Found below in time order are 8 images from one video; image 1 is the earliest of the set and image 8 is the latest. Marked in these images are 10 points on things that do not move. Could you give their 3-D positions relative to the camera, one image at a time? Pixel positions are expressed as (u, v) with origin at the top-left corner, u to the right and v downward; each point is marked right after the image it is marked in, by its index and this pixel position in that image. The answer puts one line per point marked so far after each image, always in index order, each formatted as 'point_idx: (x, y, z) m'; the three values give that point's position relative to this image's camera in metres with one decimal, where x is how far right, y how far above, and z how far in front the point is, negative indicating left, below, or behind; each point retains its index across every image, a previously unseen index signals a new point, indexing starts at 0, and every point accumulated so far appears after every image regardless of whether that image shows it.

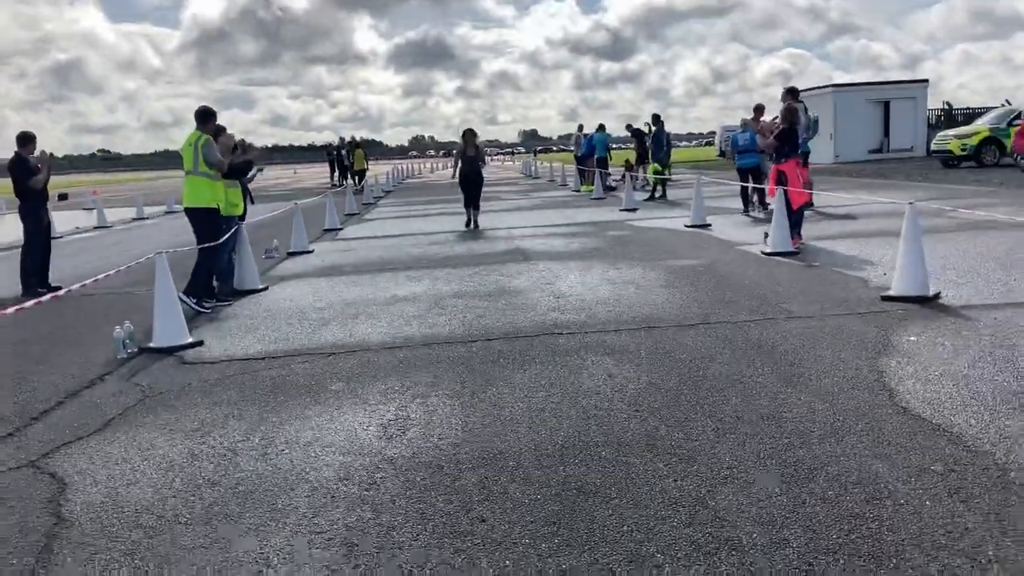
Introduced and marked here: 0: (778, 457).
0: (+1.1, -0.7, +3.8) m
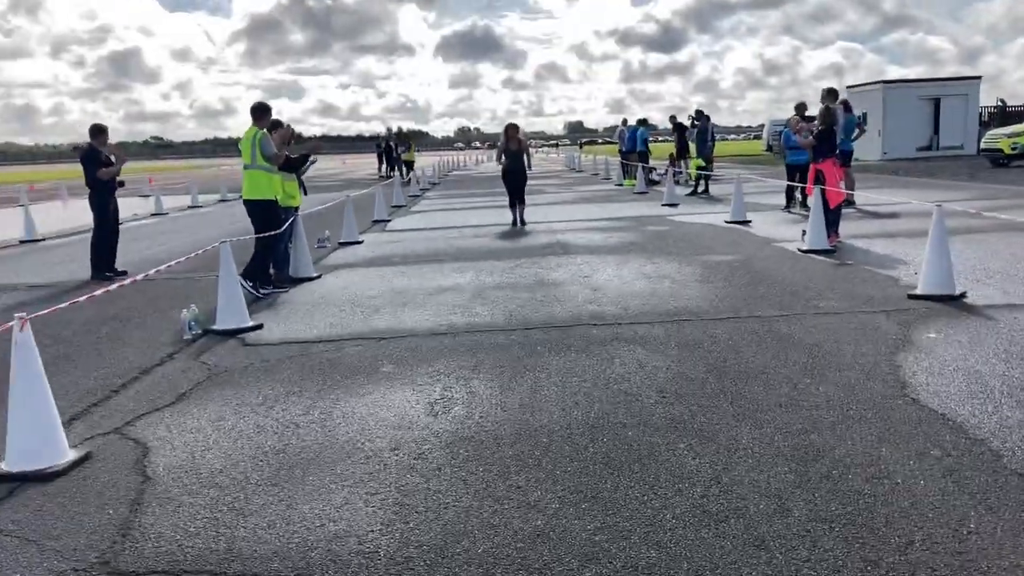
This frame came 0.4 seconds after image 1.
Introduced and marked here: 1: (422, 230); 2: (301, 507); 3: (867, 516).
0: (+1.3, -0.7, +4.1) m
1: (-1.5, +1.0, +15.2) m
2: (-0.8, -0.9, +3.6) m
3: (+1.3, -0.8, +3.3) m
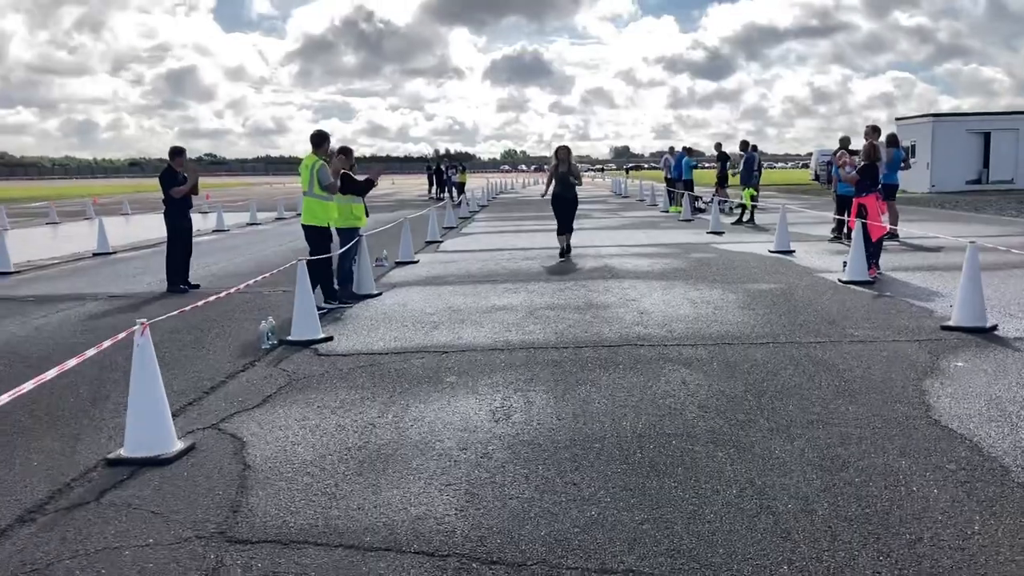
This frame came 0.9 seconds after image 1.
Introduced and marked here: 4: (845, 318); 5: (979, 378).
0: (+1.5, -0.8, +4.5) m
1: (-0.7, +0.6, +15.8) m
2: (-0.6, -0.9, +4.2) m
3: (+1.5, -0.9, +3.7) m
4: (+3.0, -0.3, +8.3) m
5: (+3.0, -0.6, +5.9) m
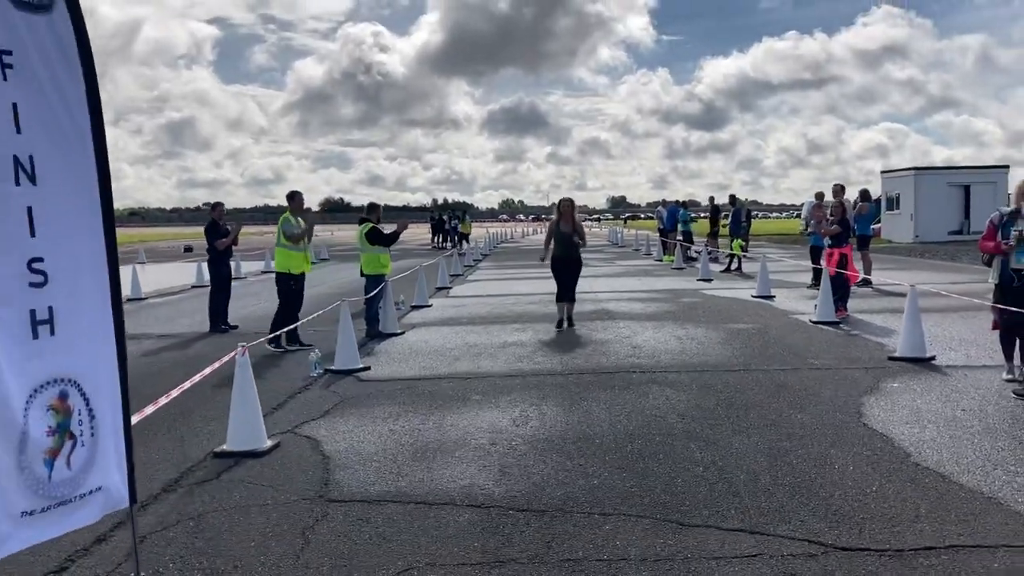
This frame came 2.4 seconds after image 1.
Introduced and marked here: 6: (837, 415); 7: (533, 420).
0: (+1.7, -1.0, +5.9) m
1: (-0.6, -0.2, +17.2) m
2: (-0.4, -1.1, +5.5) m
3: (+1.7, -1.1, +5.1) m
4: (+3.2, -0.7, +9.7) m
5: (+3.2, -0.9, +7.3) m
6: (+2.4, -0.9, +6.6) m
7: (+0.2, -1.0, +6.8) m
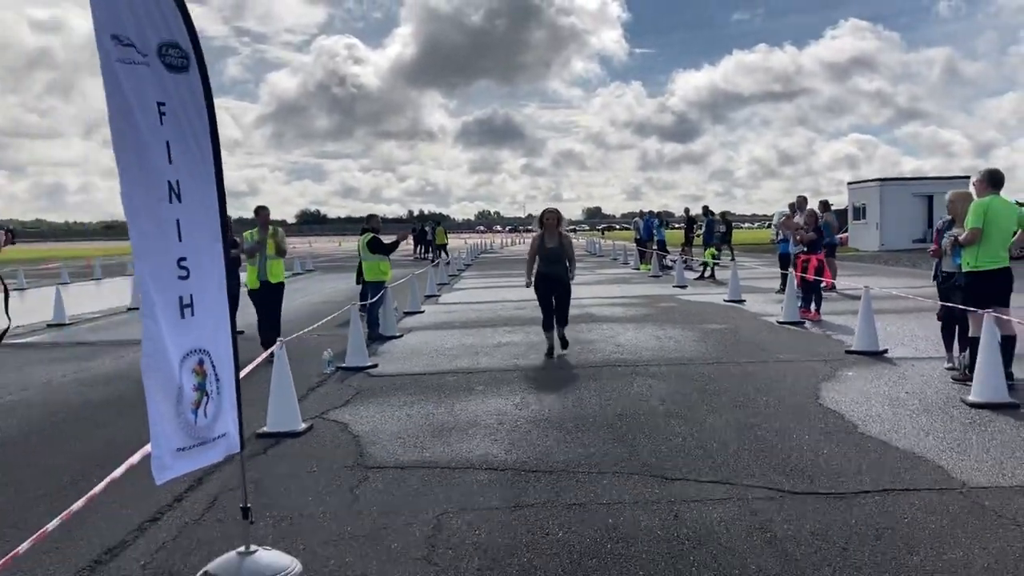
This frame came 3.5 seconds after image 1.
0: (+1.7, -1.0, +6.8) m
1: (-0.9, -0.3, +18.1) m
2: (-0.4, -1.1, +6.4) m
3: (+1.7, -1.1, +6.0) m
4: (+3.1, -0.7, +10.6) m
5: (+3.2, -0.8, +8.2) m
6: (+2.4, -0.9, +7.6) m
7: (+0.2, -1.0, +7.7) m
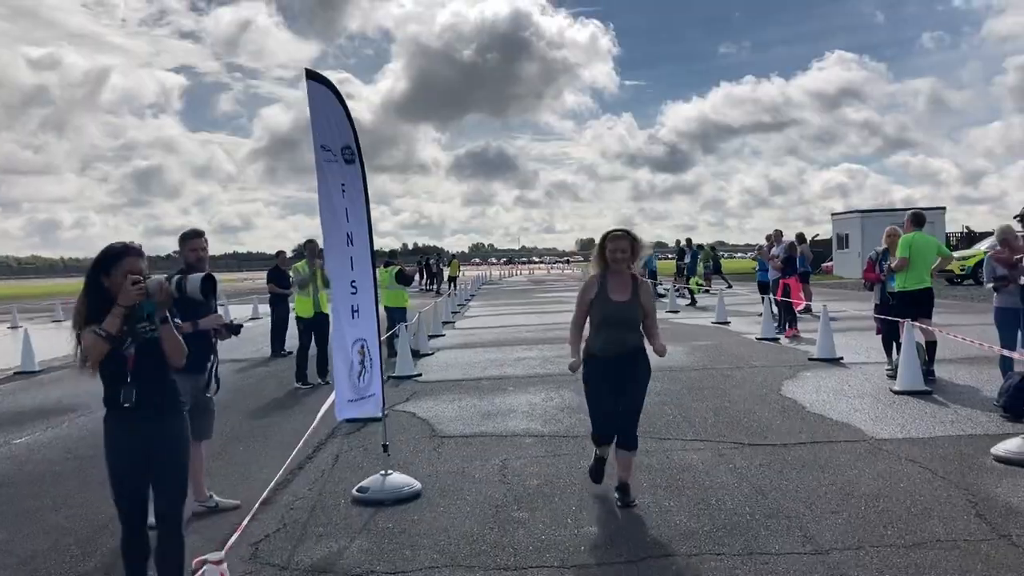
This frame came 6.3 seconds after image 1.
0: (+2.0, -1.2, +8.9) m
1: (-0.6, -0.9, +20.2) m
2: (-0.1, -1.3, +8.4) m
3: (+2.0, -1.2, +8.1) m
4: (+3.4, -1.0, +12.8) m
5: (+3.5, -1.0, +10.4) m
6: (+2.7, -1.1, +9.7) m
7: (+0.5, -1.2, +9.7) m
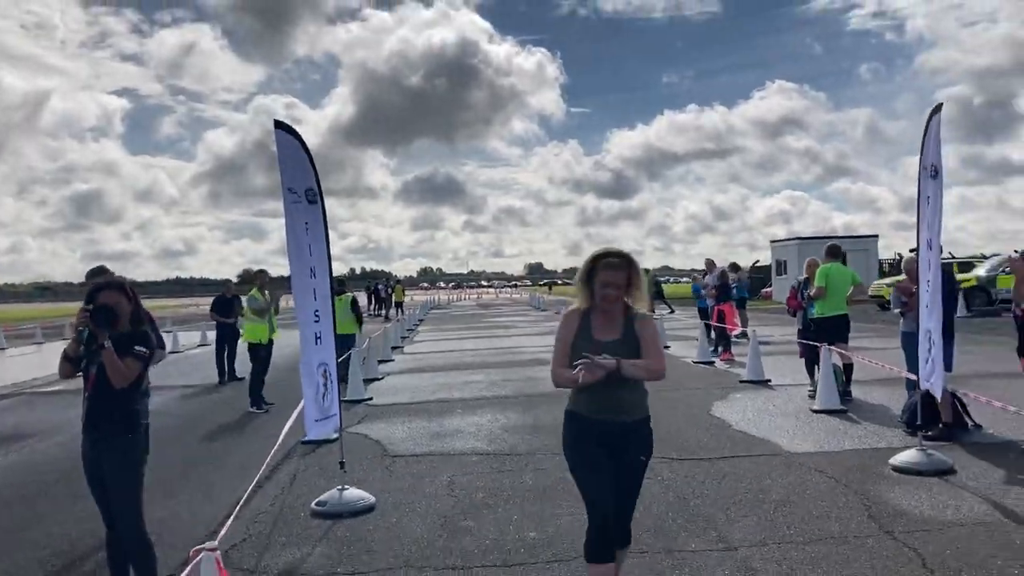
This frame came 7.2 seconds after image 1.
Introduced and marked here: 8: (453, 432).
0: (+1.5, -1.4, +9.6) m
1: (-1.8, -1.5, +20.7) m
2: (-0.6, -1.5, +9.0) m
3: (+1.5, -1.4, +8.8) m
4: (+2.6, -1.4, +13.5) m
5: (+2.8, -1.4, +11.1) m
6: (+2.1, -1.4, +10.4) m
7: (-0.1, -1.5, +10.3) m
8: (-0.6, -1.5, +9.6) m
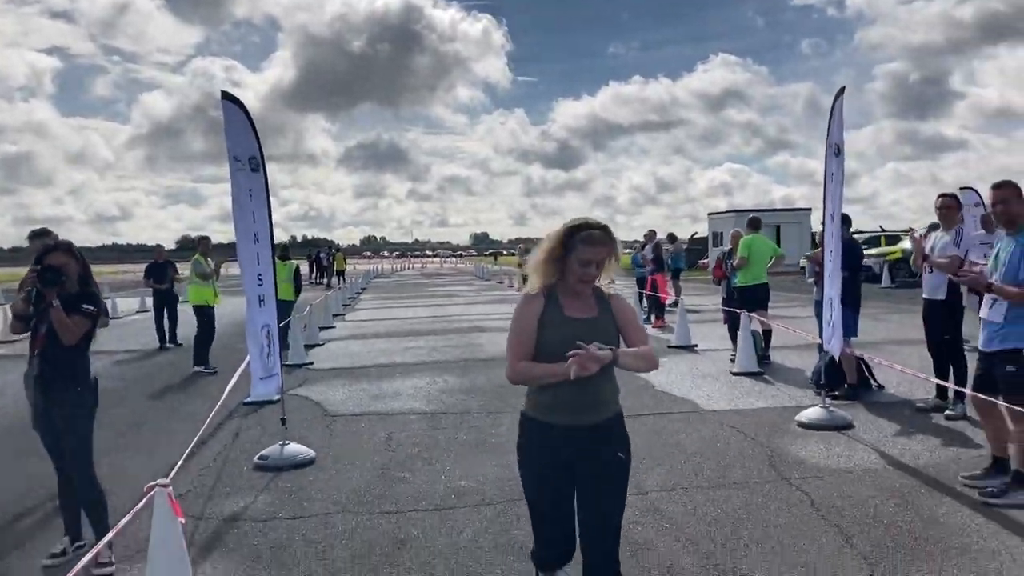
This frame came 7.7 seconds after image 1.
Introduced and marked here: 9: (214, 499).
0: (+0.8, -1.1, +10.1) m
1: (-3.2, -0.7, +21.0) m
2: (-1.3, -1.2, +9.4) m
3: (+0.9, -1.1, +9.3) m
4: (+1.7, -0.9, +14.1) m
5: (+2.0, -1.0, +11.7) m
6: (+1.4, -1.0, +11.0) m
7: (-0.9, -1.1, +10.7) m
8: (-1.3, -1.2, +10.0) m
9: (-2.0, -1.4, +6.0) m
